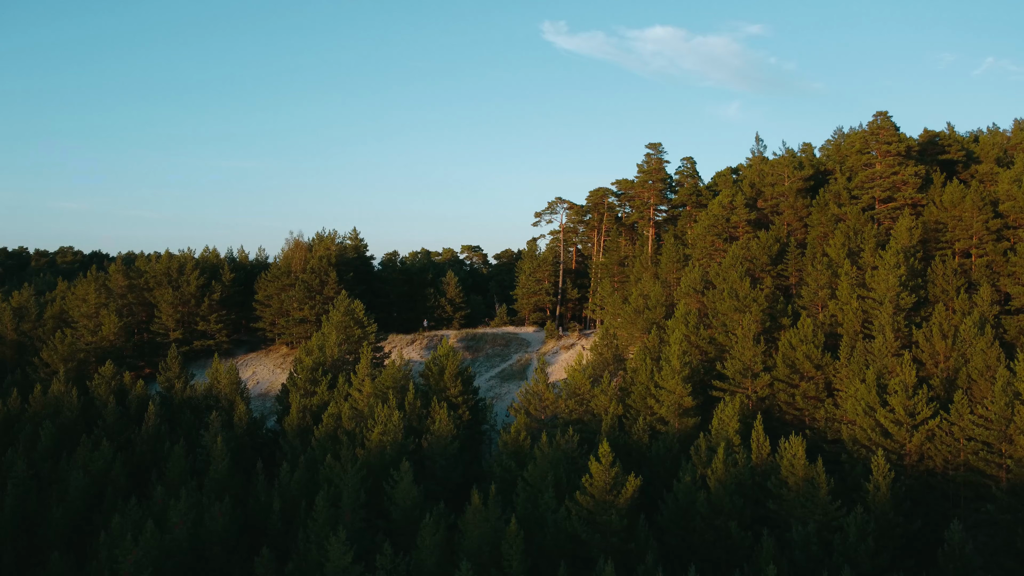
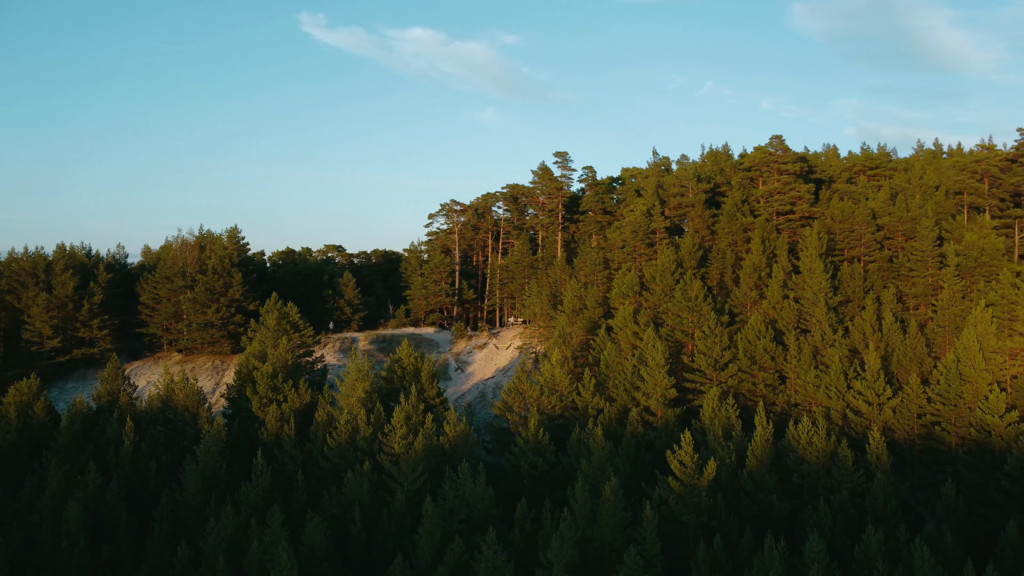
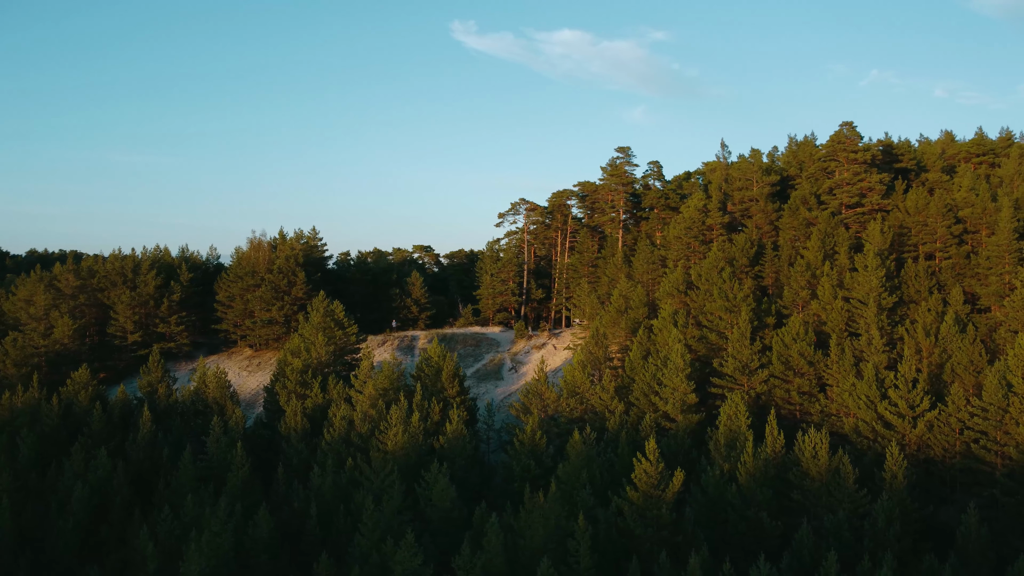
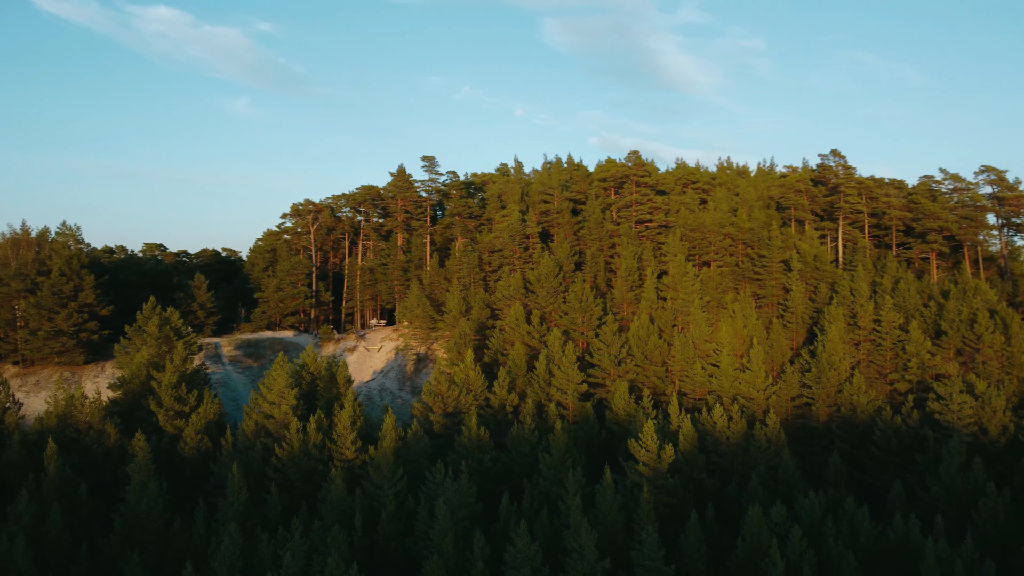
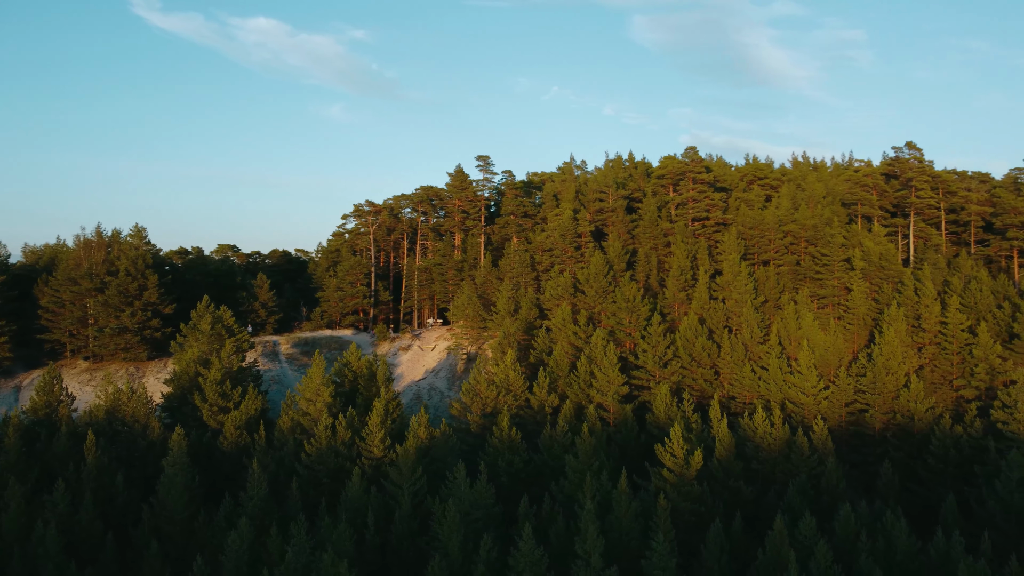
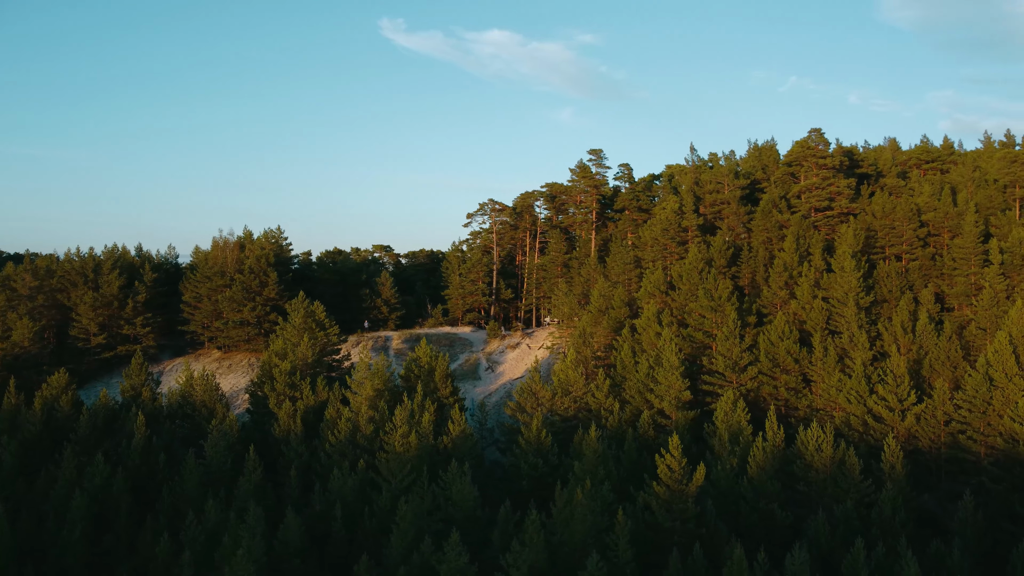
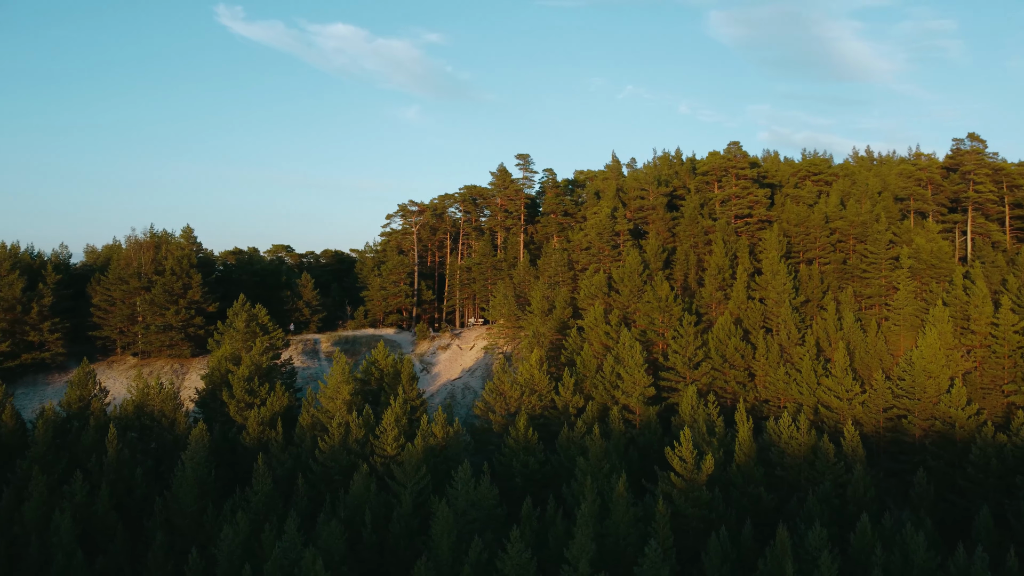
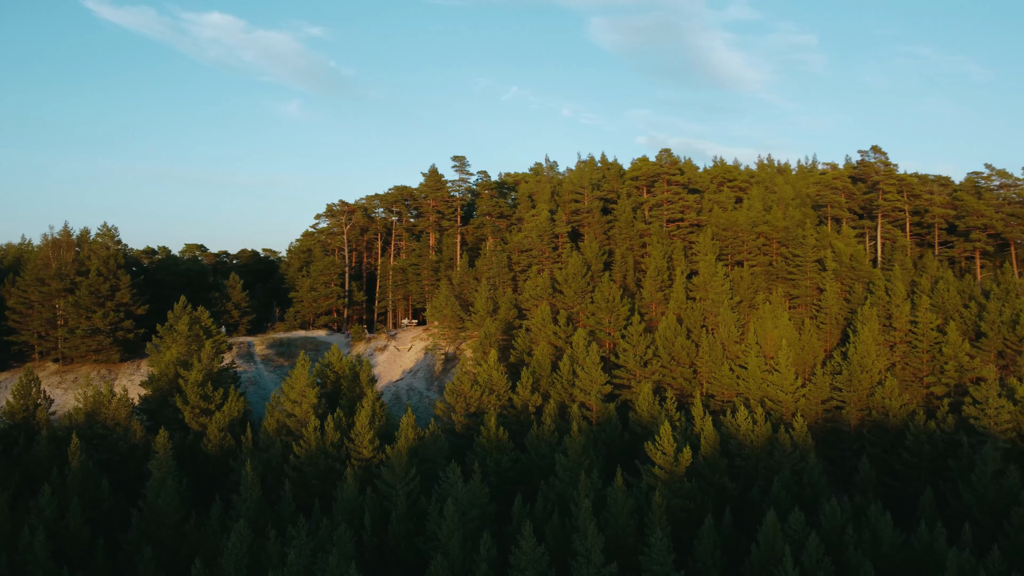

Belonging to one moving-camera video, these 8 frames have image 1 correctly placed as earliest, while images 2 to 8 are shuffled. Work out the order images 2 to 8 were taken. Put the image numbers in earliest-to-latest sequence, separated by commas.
3, 6, 2, 7, 5, 8, 4
